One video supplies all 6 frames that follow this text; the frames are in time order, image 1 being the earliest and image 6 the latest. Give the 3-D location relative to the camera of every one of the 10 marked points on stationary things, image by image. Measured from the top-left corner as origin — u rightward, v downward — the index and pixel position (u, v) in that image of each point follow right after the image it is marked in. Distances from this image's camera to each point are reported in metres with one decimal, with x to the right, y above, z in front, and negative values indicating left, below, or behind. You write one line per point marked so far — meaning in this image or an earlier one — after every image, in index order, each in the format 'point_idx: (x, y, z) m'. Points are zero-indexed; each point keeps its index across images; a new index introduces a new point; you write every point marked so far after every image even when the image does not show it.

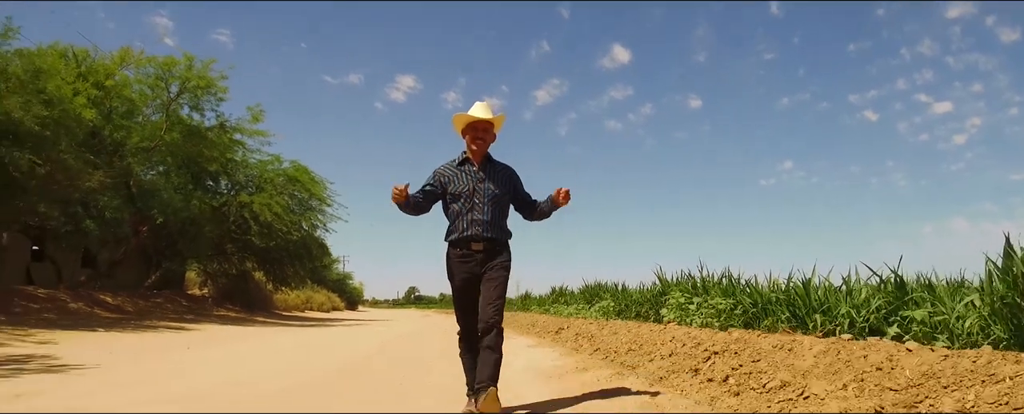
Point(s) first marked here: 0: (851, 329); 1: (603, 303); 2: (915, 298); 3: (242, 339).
0: (+2.7, -1.0, +5.4) m
1: (+1.7, -1.8, +12.7) m
2: (+3.0, -0.7, +5.0) m
3: (-5.2, -2.6, +13.1) m
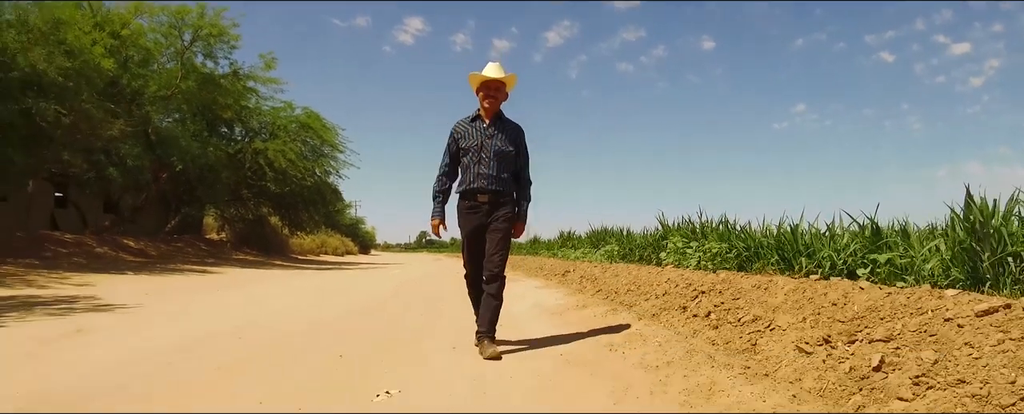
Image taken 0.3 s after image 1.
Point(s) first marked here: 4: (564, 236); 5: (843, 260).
0: (+2.7, -0.6, +5.9) m
1: (+1.9, -0.8, +13.2) m
2: (+3.0, -0.3, +5.5) m
3: (-5.0, -1.5, +13.8) m
4: (+1.5, -0.9, +19.7) m
5: (+2.8, -0.4, +5.7) m
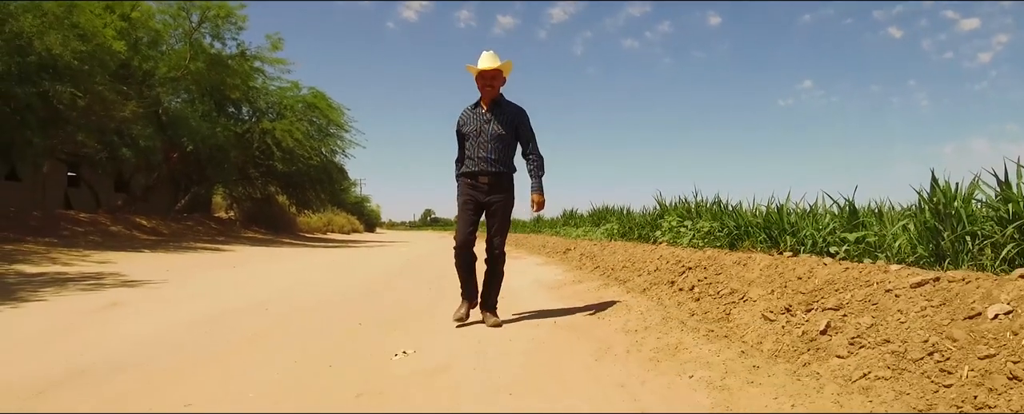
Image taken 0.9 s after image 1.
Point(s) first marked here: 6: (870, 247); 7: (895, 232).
0: (+2.7, -0.4, +6.3) m
1: (+1.9, -0.4, +13.6) m
2: (+3.0, -0.1, +5.9) m
3: (-5.0, -1.1, +14.3) m
4: (+1.6, -0.2, +20.2) m
5: (+2.8, -0.3, +6.1) m
6: (+2.9, -0.3, +5.5) m
7: (+3.0, -0.2, +5.3) m
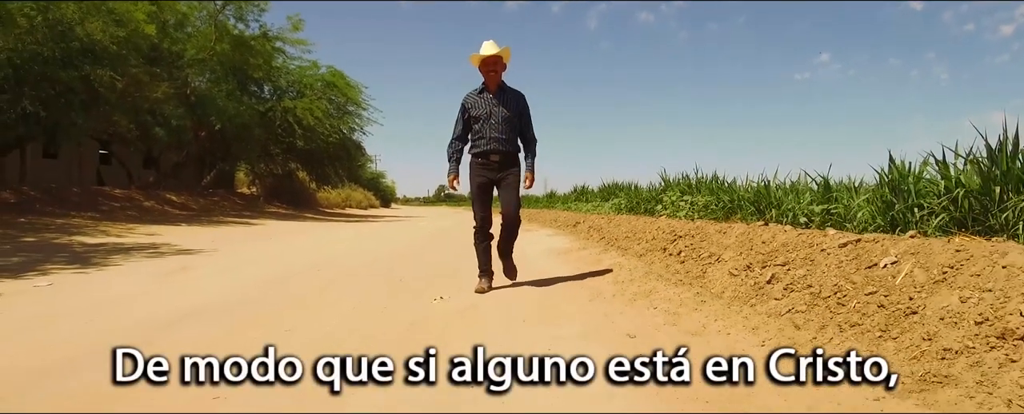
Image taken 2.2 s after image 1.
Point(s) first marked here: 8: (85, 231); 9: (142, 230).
0: (+2.9, -0.2, +7.1) m
1: (+2.2, +0.1, +14.4) m
2: (+3.2, +0.1, +6.7) m
3: (-4.7, -0.6, +15.3) m
4: (+2.0, +0.5, +21.0) m
5: (+2.9, 0.0, +6.9) m
6: (+3.0, -0.1, +6.3) m
7: (+3.1, 0.0, +6.0) m
8: (-7.8, -0.4, +12.4) m
9: (-7.2, -0.4, +13.1) m
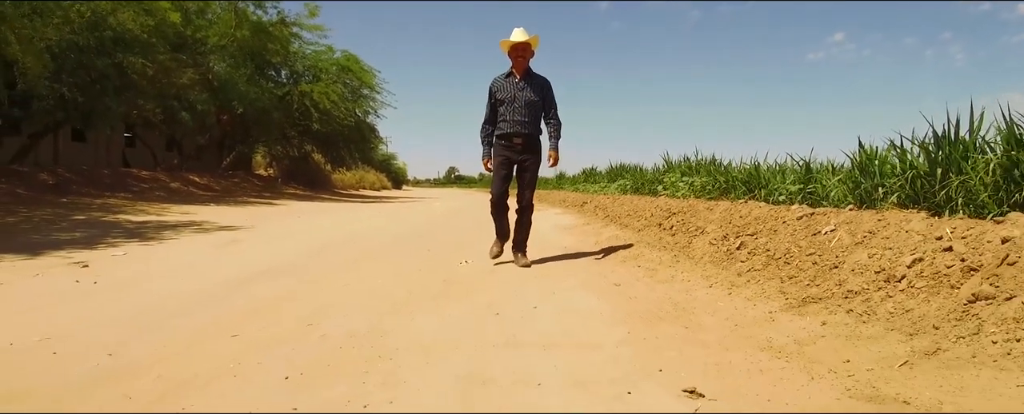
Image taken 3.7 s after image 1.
0: (+3.0, +0.1, +7.8) m
1: (+2.5, +0.6, +15.2) m
2: (+3.3, +0.3, +7.4) m
3: (-4.4, -0.1, +16.1) m
4: (+2.4, +1.1, +21.7) m
5: (+3.1, +0.2, +7.7) m
6: (+3.2, +0.1, +7.1) m
7: (+3.2, +0.2, +6.8) m
8: (-7.6, -0.1, +13.4) m
9: (-6.9, -0.1, +14.0) m
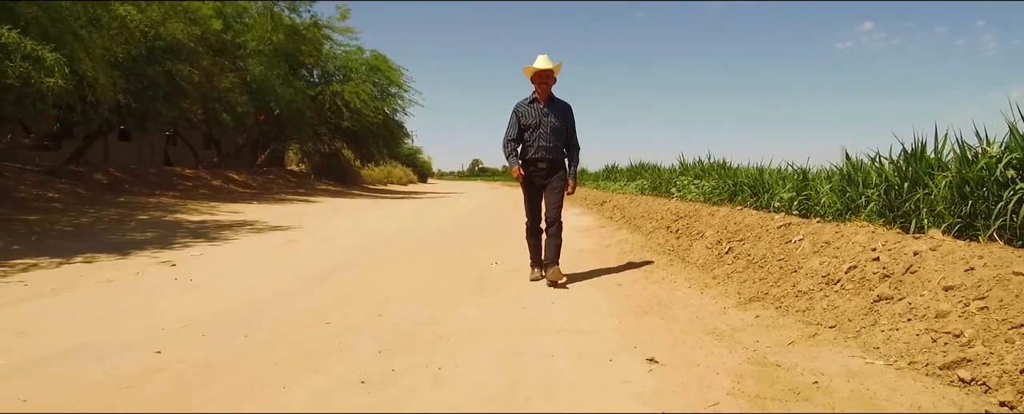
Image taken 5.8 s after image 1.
0: (+3.3, 0.0, +8.6) m
1: (+3.0, +0.6, +16.0) m
2: (+3.6, +0.3, +8.2) m
3: (-3.8, -0.1, +17.2) m
4: (+3.2, +1.2, +22.5) m
5: (+3.4, +0.1, +8.4) m
6: (+3.4, +0.1, +7.8) m
7: (+3.5, +0.2, +7.6) m
8: (-7.1, -0.1, +14.5) m
9: (-6.4, 0.0, +15.1) m
